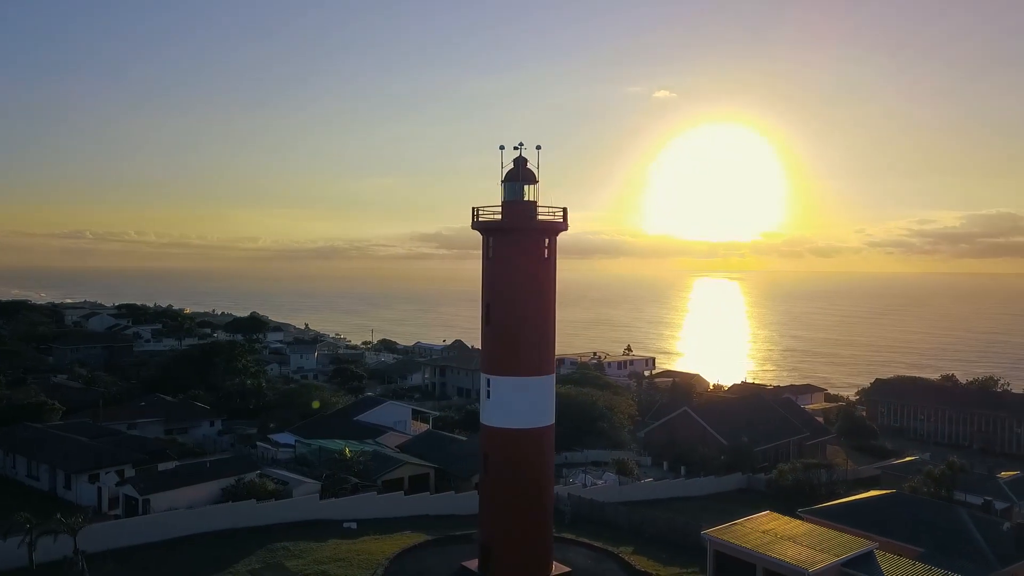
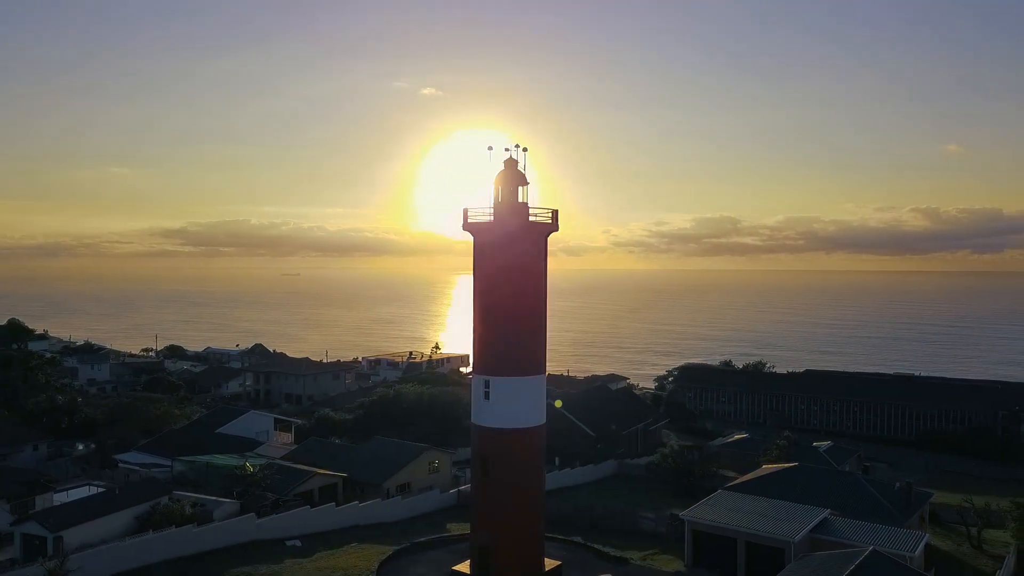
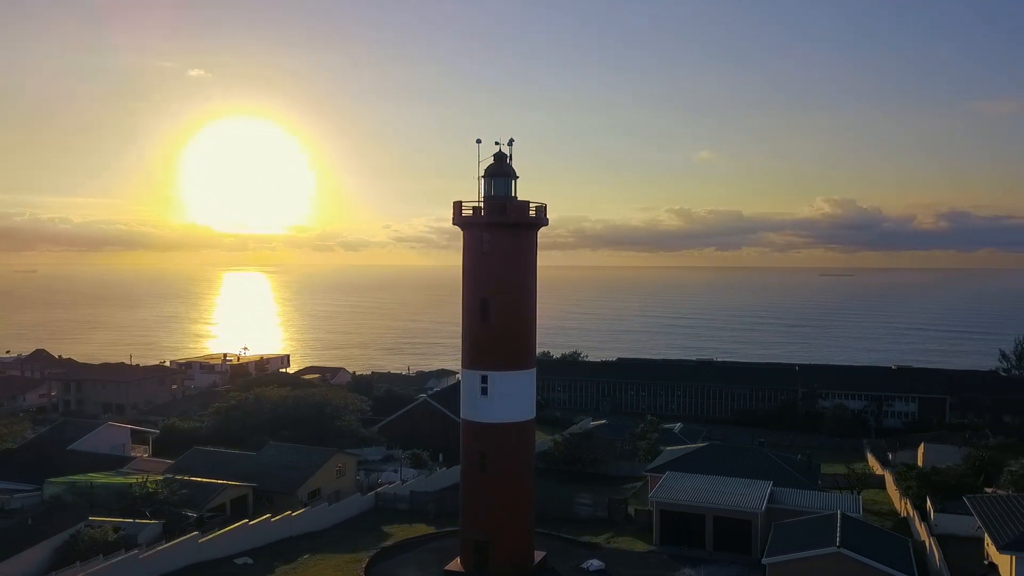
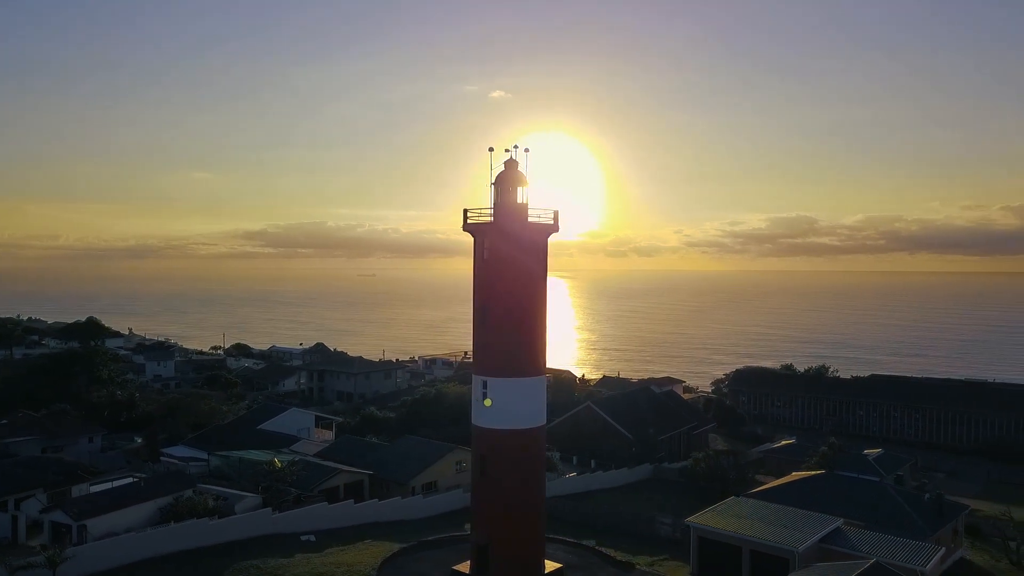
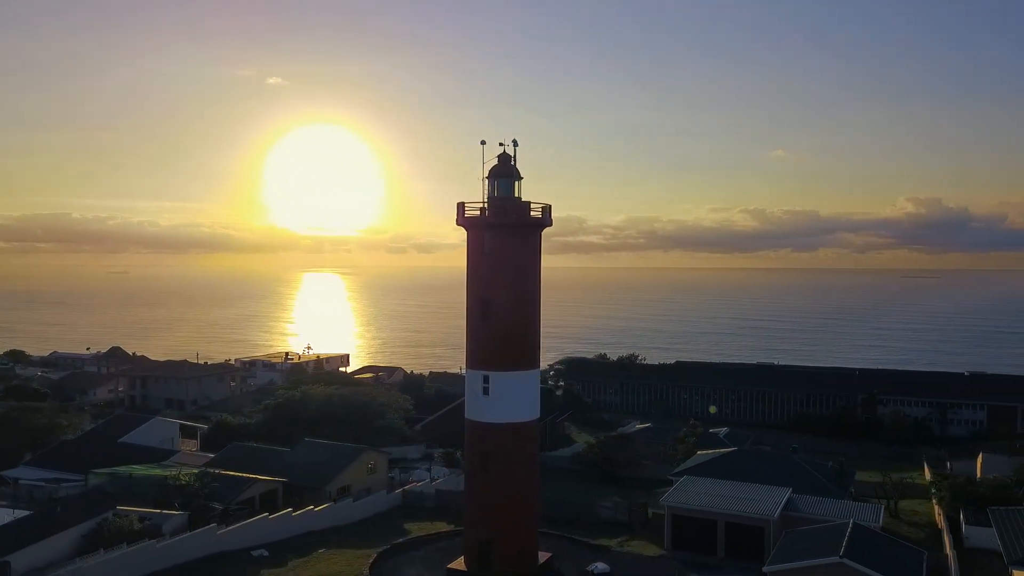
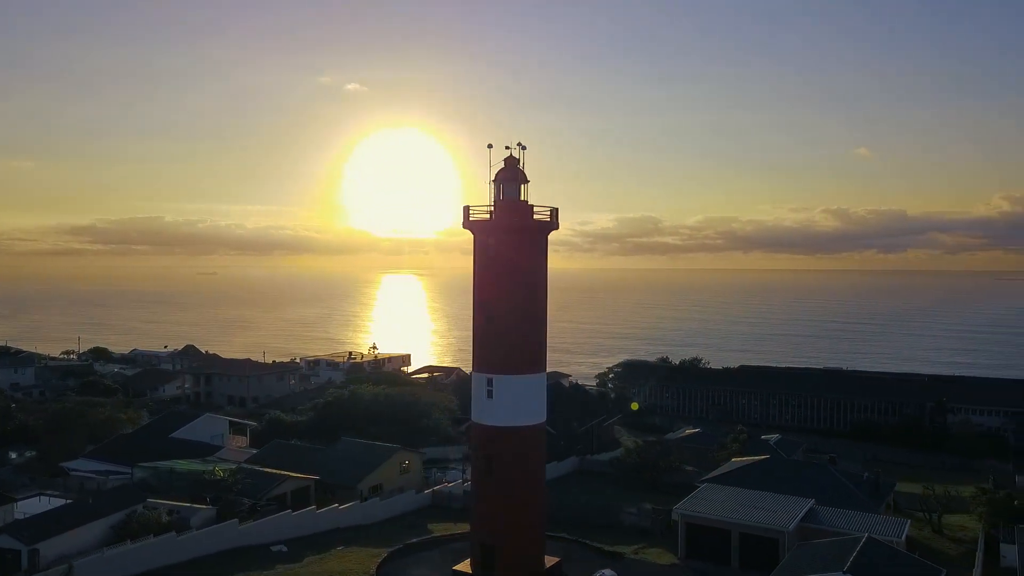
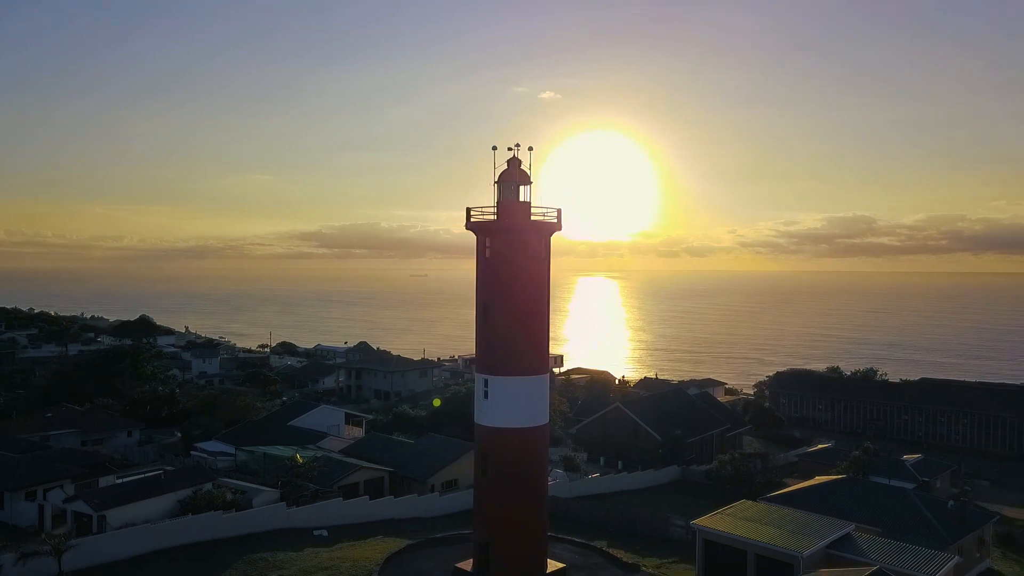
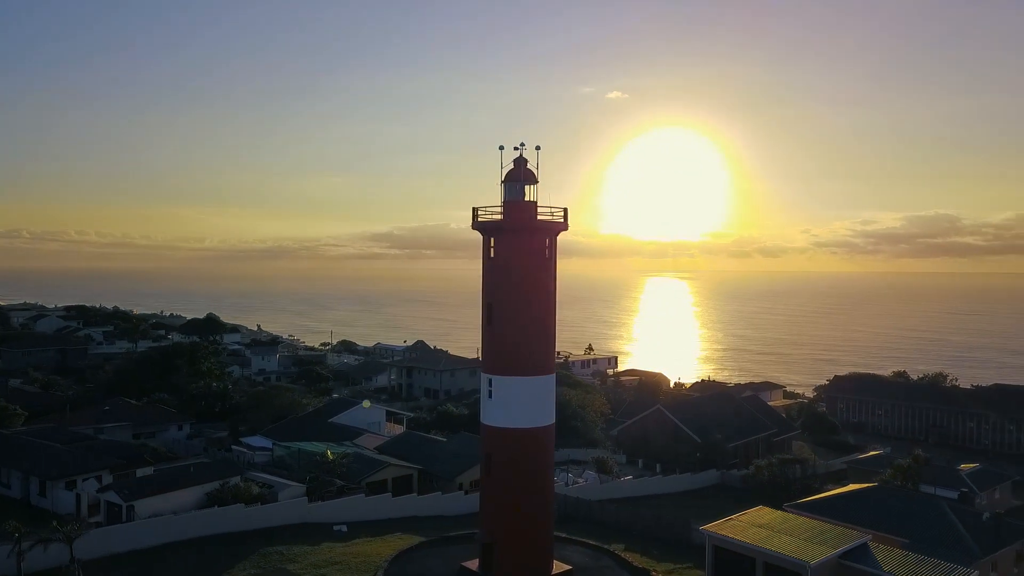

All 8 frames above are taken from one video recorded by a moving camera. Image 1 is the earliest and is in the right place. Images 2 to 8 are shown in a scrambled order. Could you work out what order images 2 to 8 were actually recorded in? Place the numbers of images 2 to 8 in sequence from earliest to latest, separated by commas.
8, 7, 4, 2, 6, 5, 3
